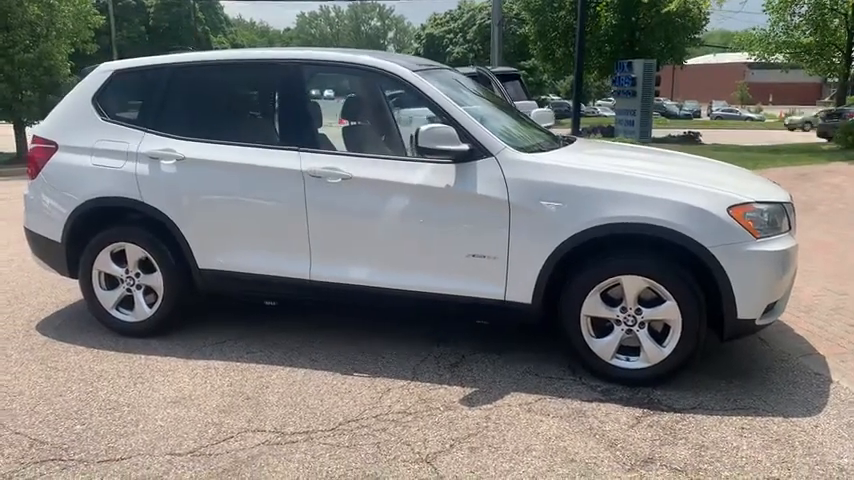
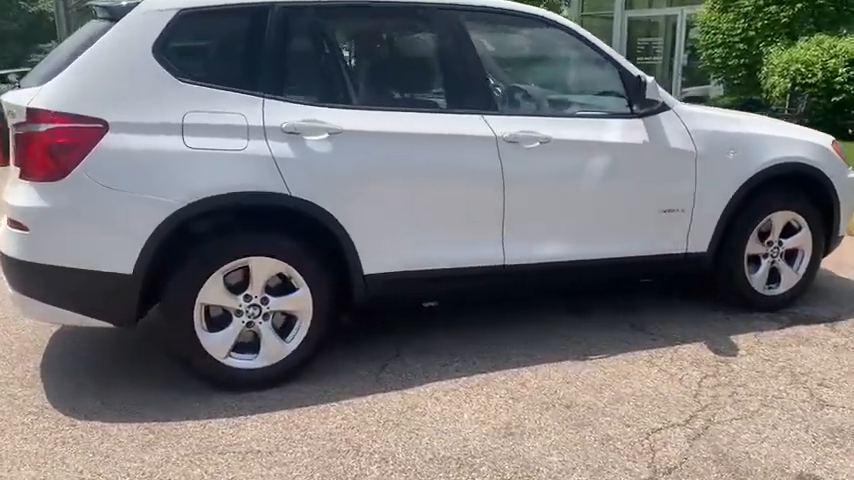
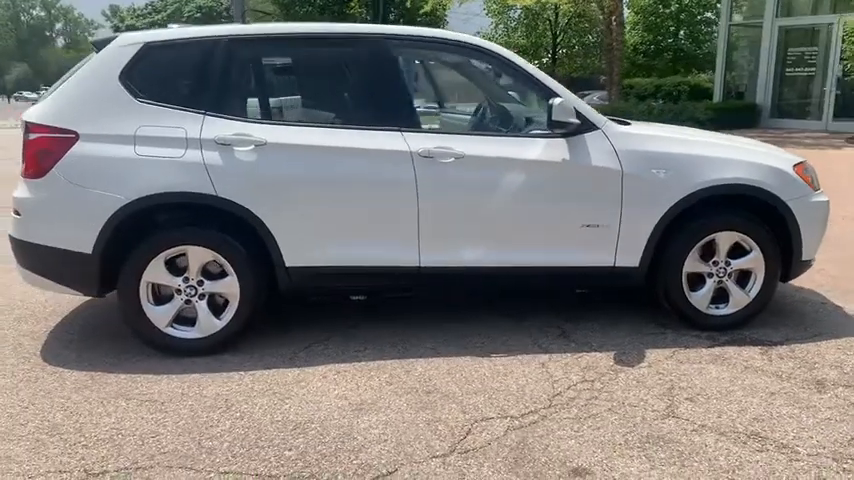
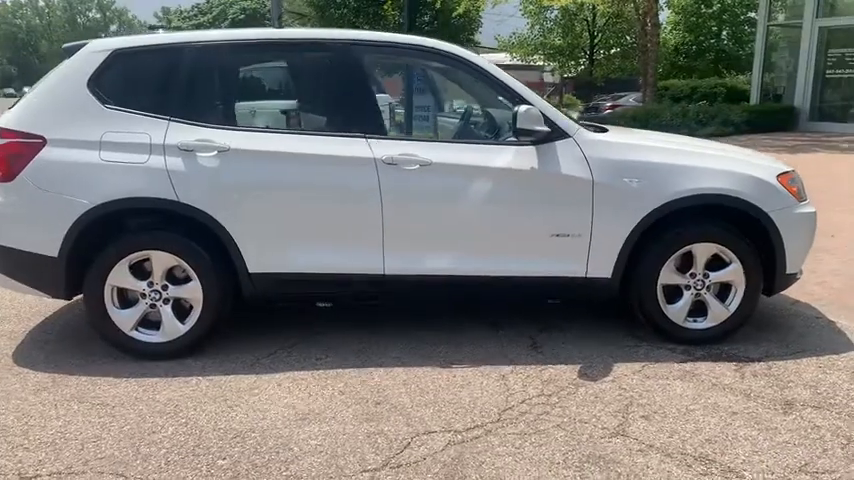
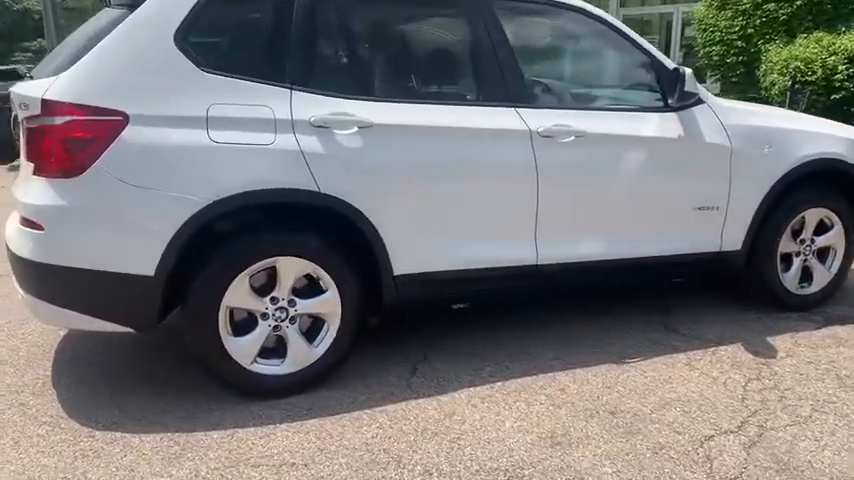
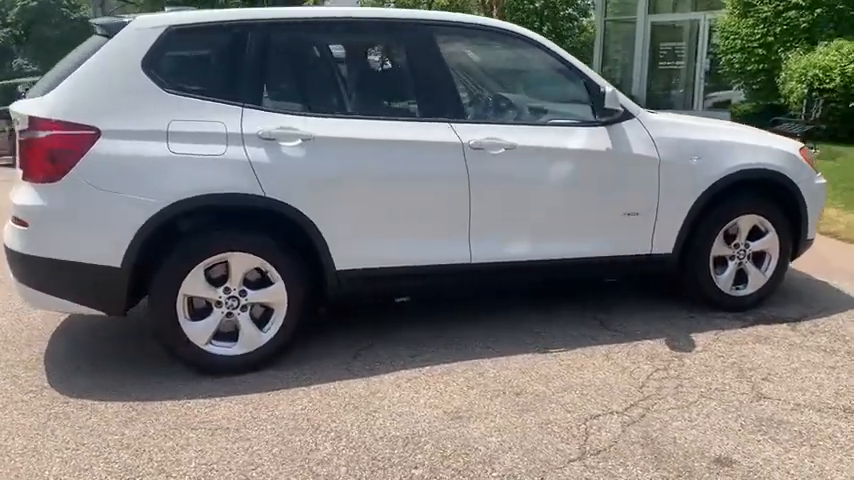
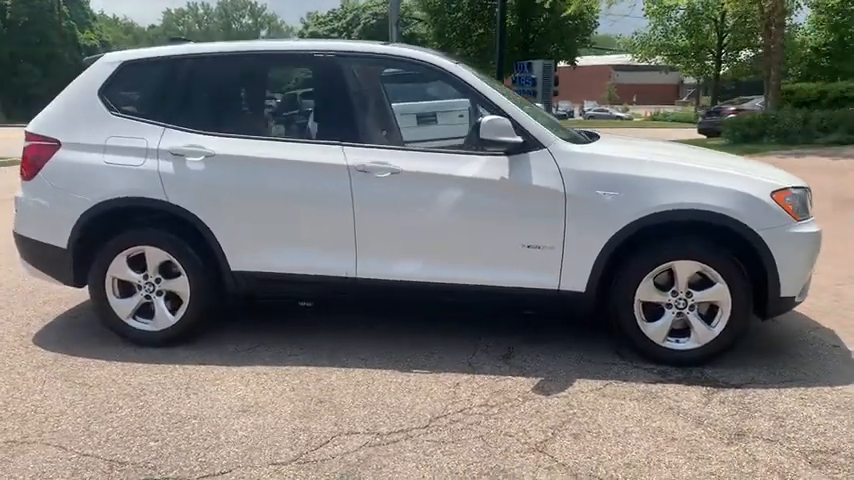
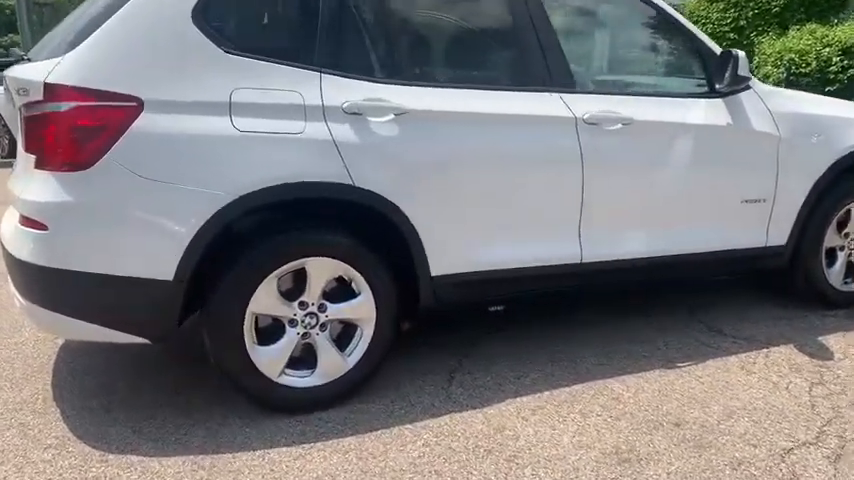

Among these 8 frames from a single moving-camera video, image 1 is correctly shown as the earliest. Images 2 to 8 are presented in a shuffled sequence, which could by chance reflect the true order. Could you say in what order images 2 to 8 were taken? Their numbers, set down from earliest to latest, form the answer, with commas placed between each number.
7, 4, 3, 6, 2, 5, 8
